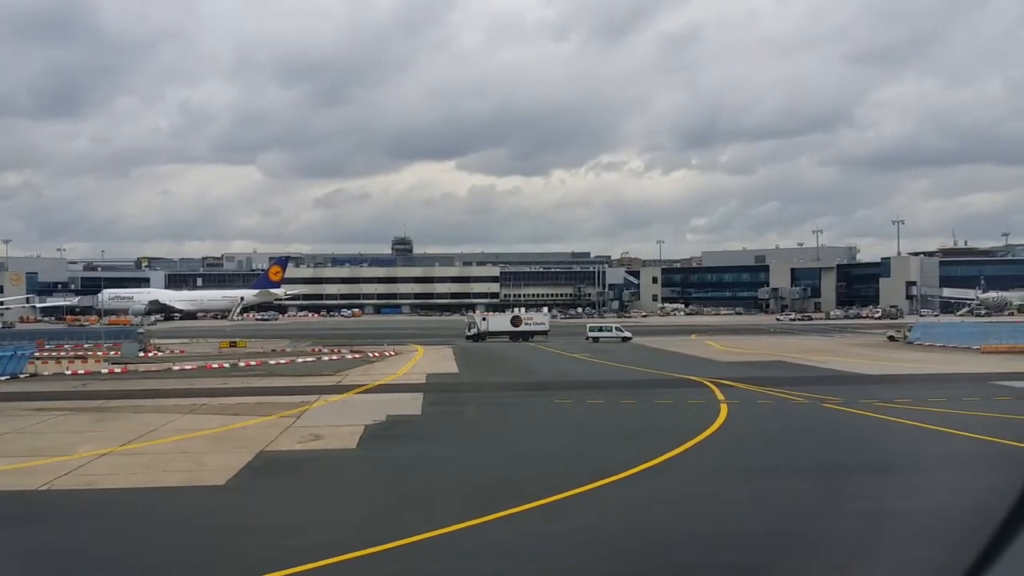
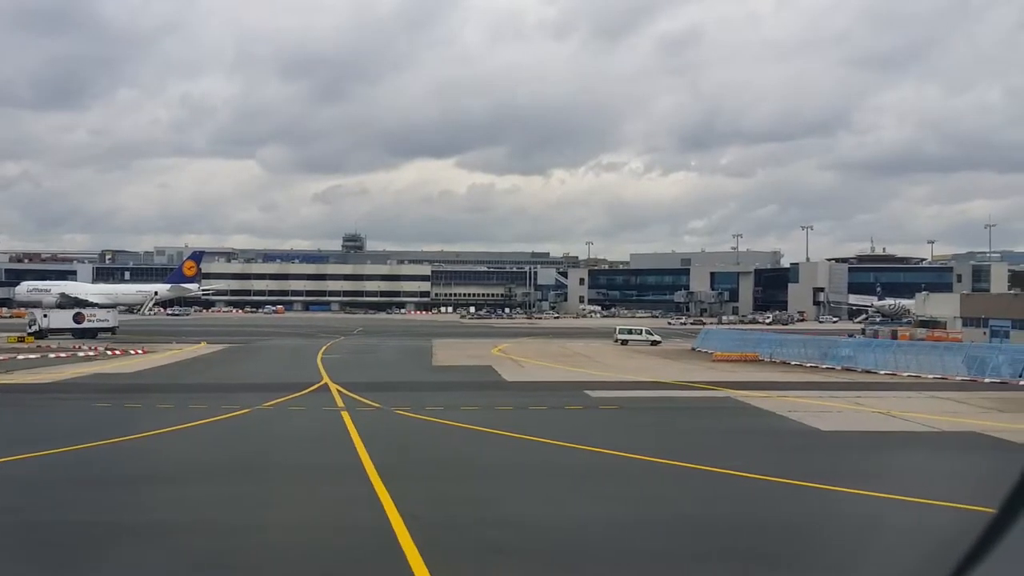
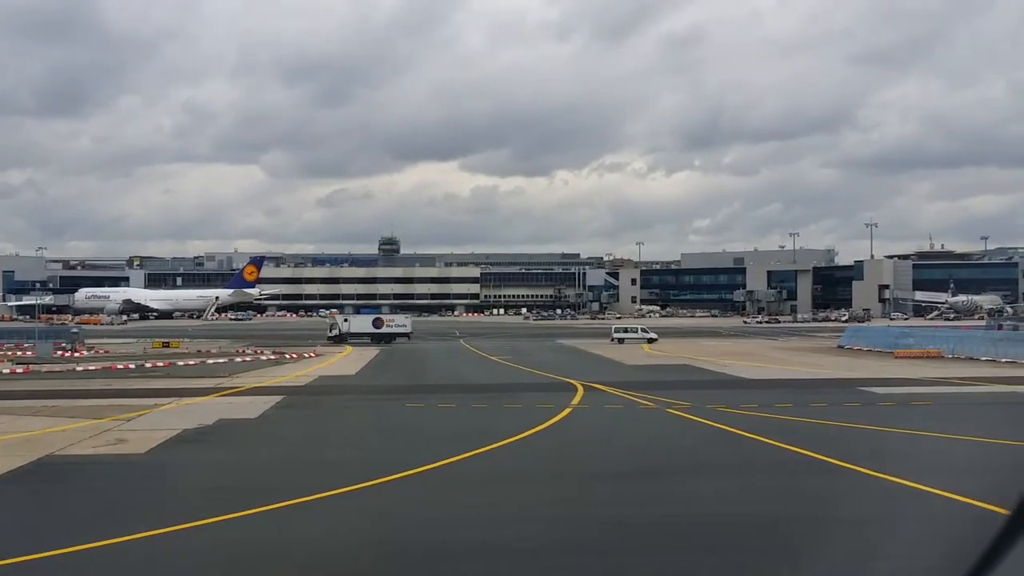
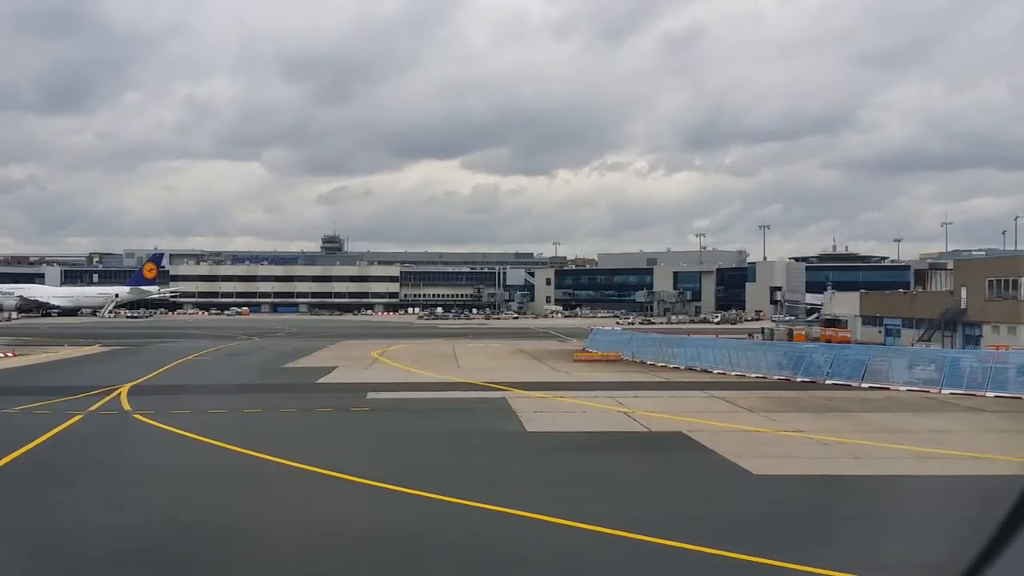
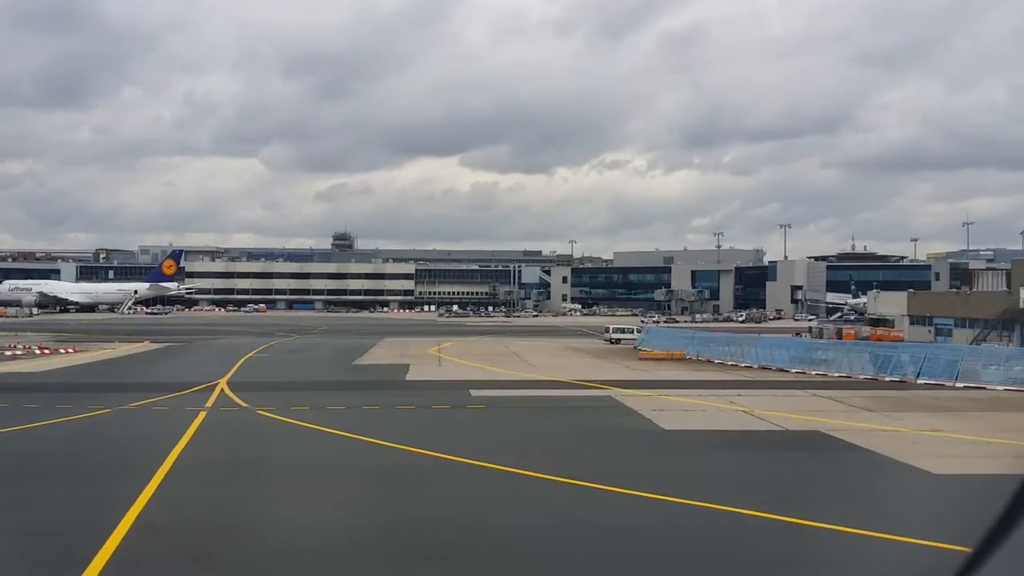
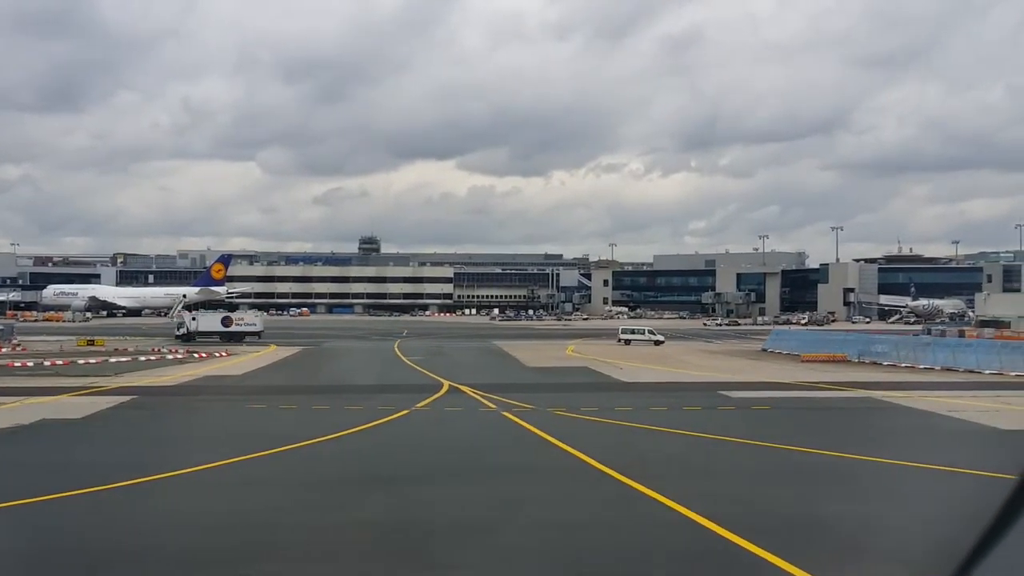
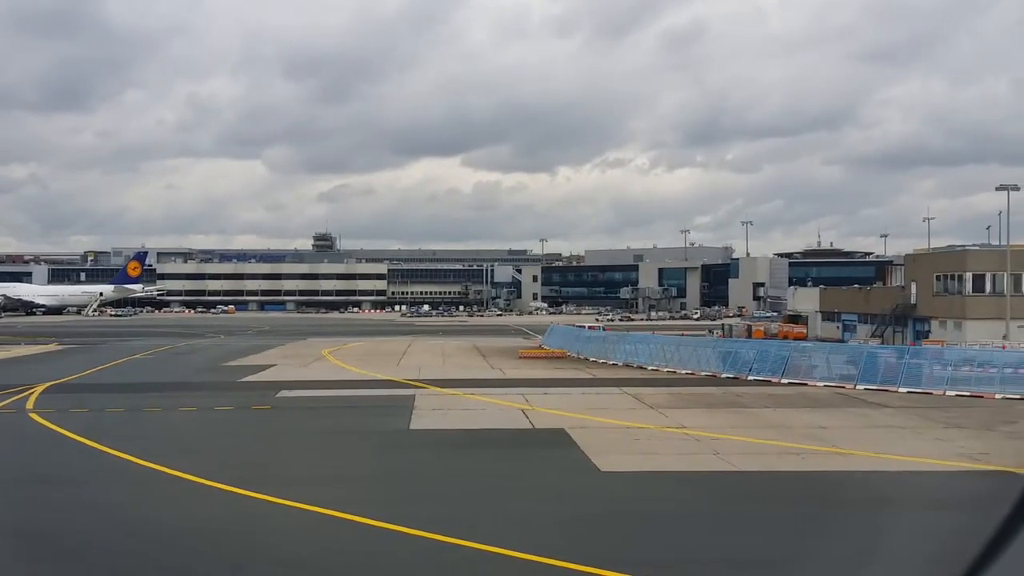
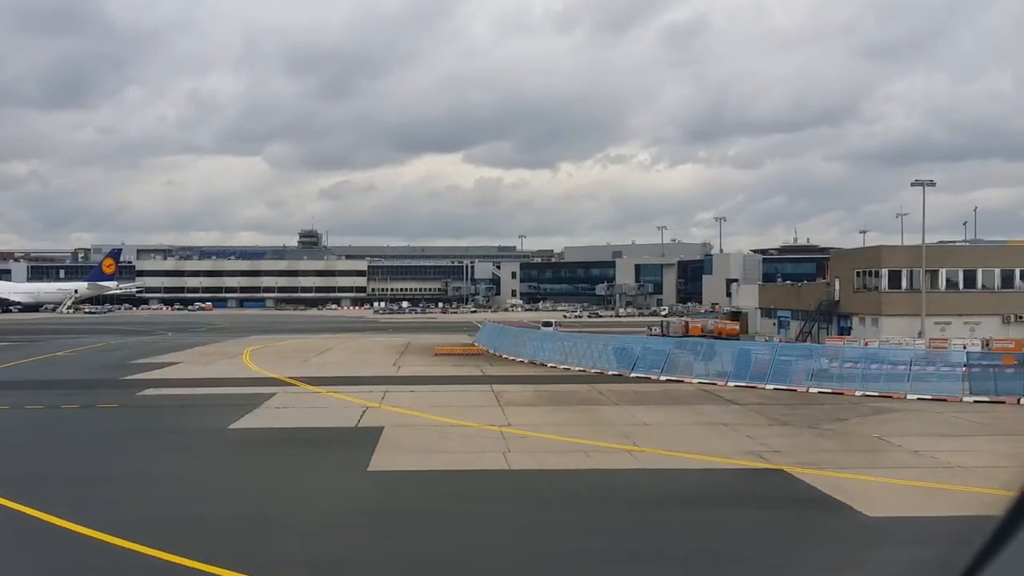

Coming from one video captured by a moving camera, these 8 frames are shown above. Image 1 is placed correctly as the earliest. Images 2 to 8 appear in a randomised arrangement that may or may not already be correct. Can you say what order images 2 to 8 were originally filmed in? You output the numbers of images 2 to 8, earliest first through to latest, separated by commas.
3, 6, 2, 5, 4, 7, 8
